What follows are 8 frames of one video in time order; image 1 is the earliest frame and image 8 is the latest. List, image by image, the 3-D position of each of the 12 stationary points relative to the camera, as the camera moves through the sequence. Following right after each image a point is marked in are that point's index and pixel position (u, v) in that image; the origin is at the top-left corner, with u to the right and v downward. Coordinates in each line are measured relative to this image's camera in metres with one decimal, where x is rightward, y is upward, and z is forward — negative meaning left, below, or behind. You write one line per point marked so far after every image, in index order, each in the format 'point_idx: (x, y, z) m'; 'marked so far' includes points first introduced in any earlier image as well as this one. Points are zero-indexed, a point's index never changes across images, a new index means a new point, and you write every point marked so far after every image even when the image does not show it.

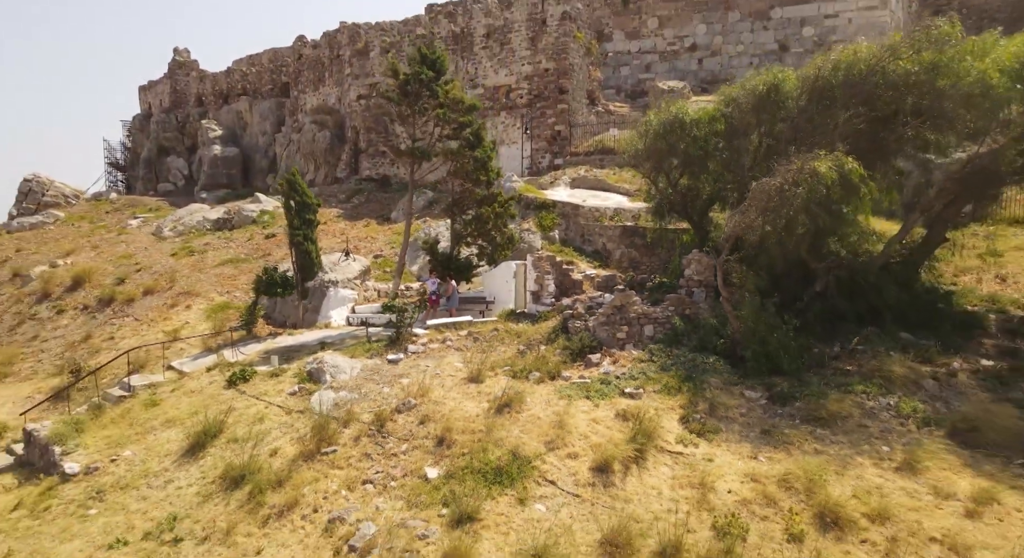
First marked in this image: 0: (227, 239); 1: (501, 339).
0: (-6.3, +0.9, +12.8) m
1: (-0.1, -0.7, +7.2) m
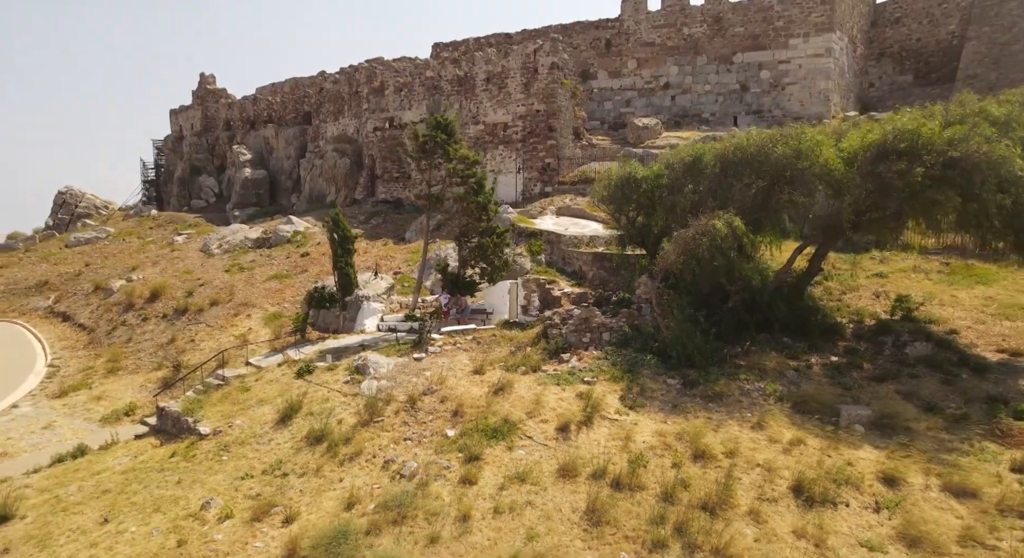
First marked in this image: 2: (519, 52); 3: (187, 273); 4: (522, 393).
0: (-6.4, +0.6, +15.2) m
1: (-0.2, -1.0, +9.6) m
2: (+0.2, +6.4, +16.4) m
3: (-8.2, +0.2, +14.6) m
4: (+0.2, -1.5, +7.8) m
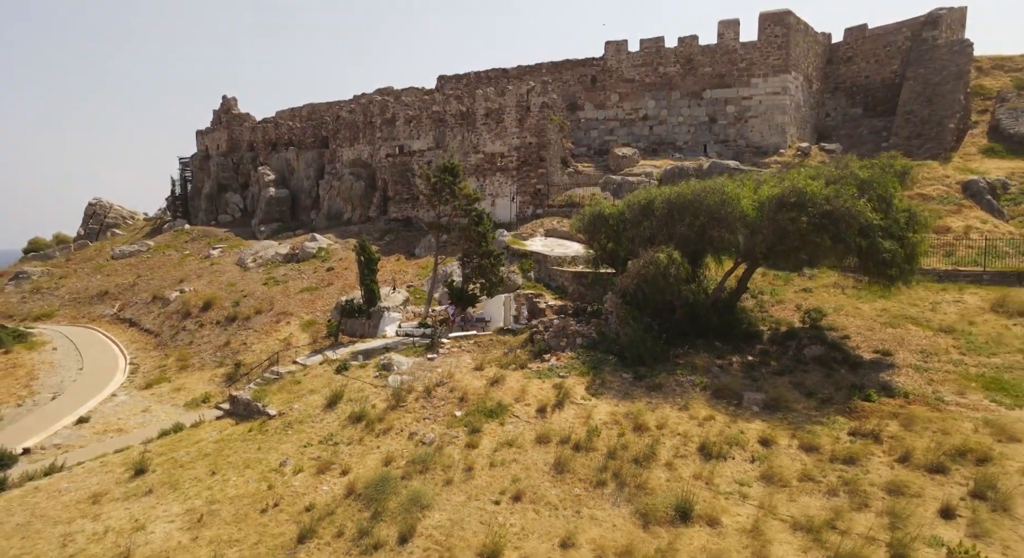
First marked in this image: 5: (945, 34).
0: (-6.6, +0.3, +17.7) m
1: (-0.3, -1.4, +12.1) m
2: (+0.1, +6.1, +18.9) m
3: (-8.3, -0.2, +17.1) m
4: (0.0, -1.9, +10.3) m
5: (+15.1, +8.5, +20.3) m
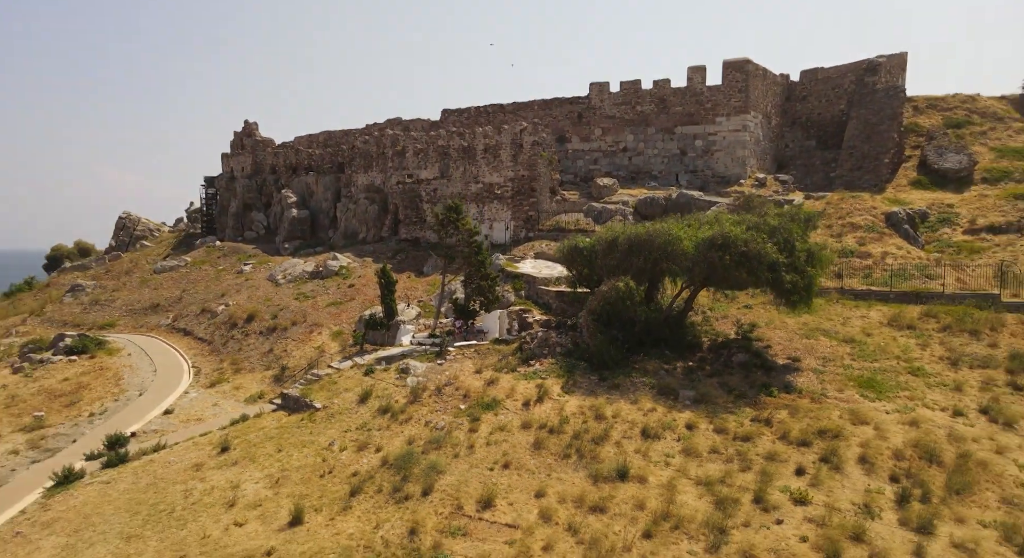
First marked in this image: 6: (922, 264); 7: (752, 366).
0: (-6.7, -0.2, +20.6) m
1: (-0.5, -1.9, +15.0) m
2: (-0.1, +5.6, +21.8) m
3: (-8.5, -0.7, +20.0) m
4: (-0.2, -2.4, +13.2) m
5: (+14.9, +8.0, +23.2) m
6: (+12.1, +0.4, +16.9) m
7: (+5.4, -2.0, +13.0) m
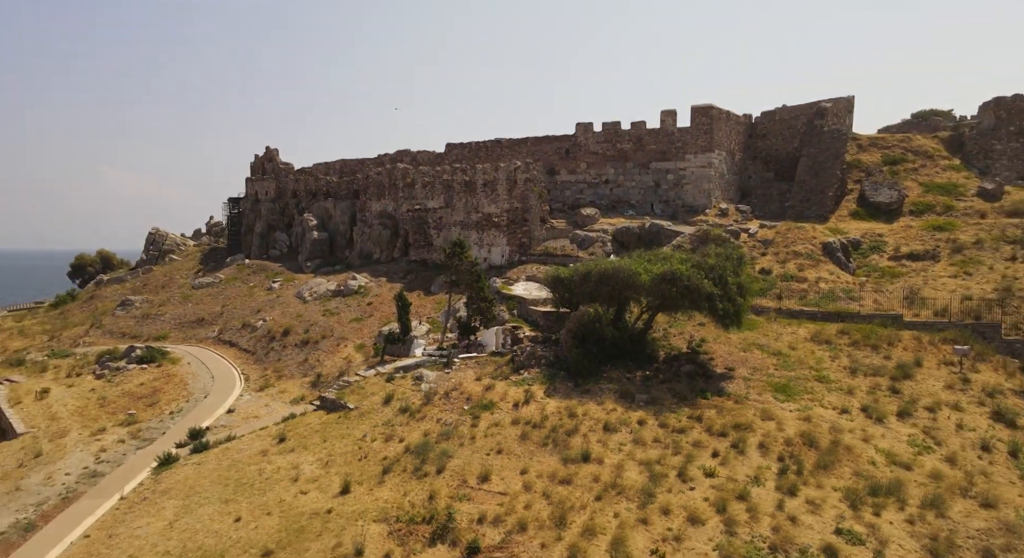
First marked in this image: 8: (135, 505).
0: (-6.9, -1.0, +24.0) m
1: (-0.7, -2.6, +18.4) m
2: (-0.3, +4.8, +25.2) m
3: (-8.7, -1.5, +23.4) m
4: (-0.4, -3.2, +16.6) m
5: (+14.7, +7.3, +26.6) m
6: (+11.9, -0.3, +20.3) m
7: (+5.2, -2.7, +16.4) m
8: (-8.0, -4.8, +12.3) m
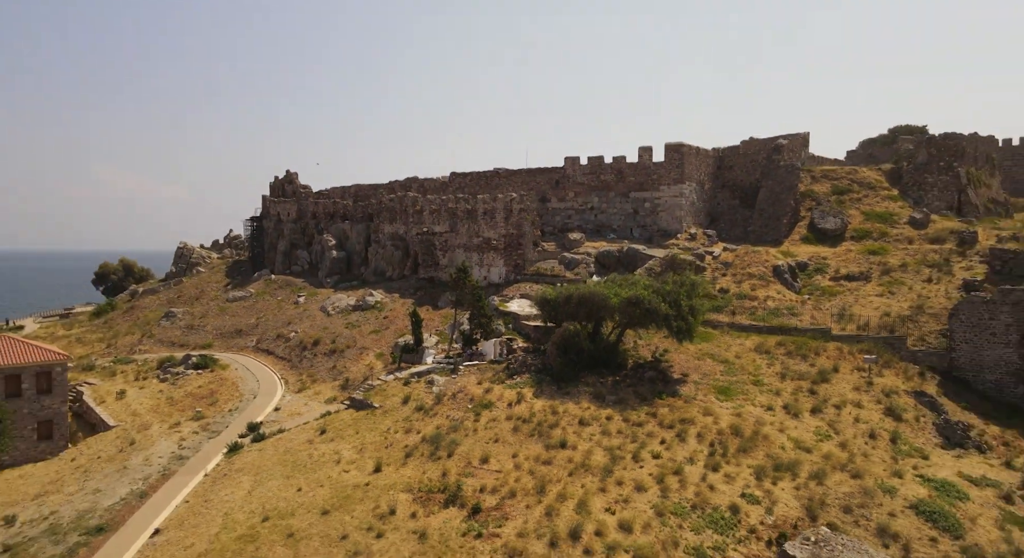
0: (-7.1, -1.8, +27.8) m
1: (-0.9, -3.4, +22.2) m
2: (-0.5, +4.0, +29.0) m
3: (-8.9, -2.3, +27.2) m
4: (-0.5, -3.9, +20.4) m
5: (+14.5, +6.5, +30.4) m
6: (+11.7, -1.1, +24.1) m
7: (+5.0, -3.5, +20.2) m
8: (-8.2, -5.6, +16.1) m
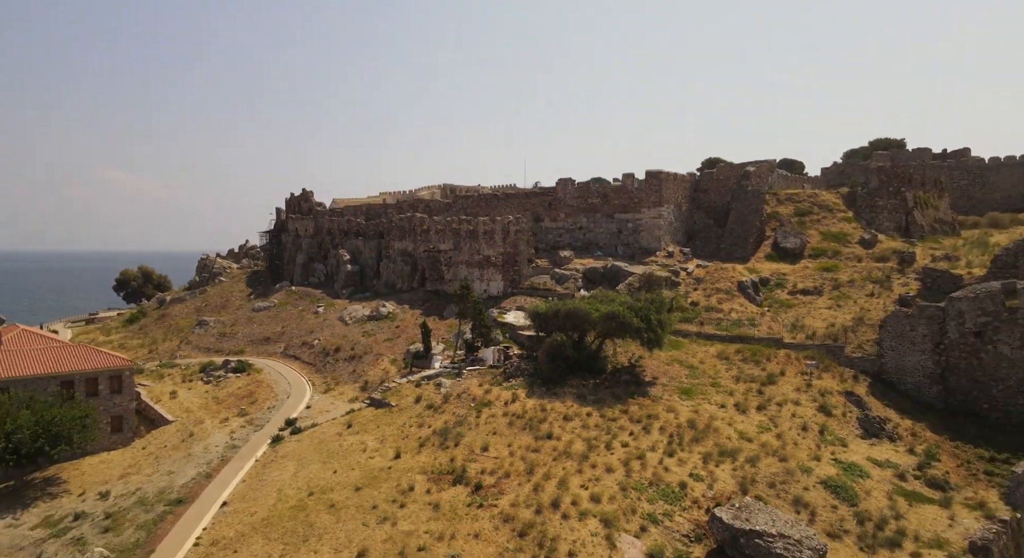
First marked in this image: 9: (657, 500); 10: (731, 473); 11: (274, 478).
0: (-7.3, -2.5, +31.4) m
1: (-1.0, -4.2, +25.8) m
2: (-0.7, +3.3, +32.6) m
3: (-9.0, -3.0, +30.8) m
4: (-0.7, -4.7, +24.0) m
5: (+14.3, +5.7, +34.0) m
6: (+11.5, -1.8, +27.7) m
7: (+4.9, -4.2, +23.8) m
8: (-8.3, -6.3, +19.7) m
9: (+4.2, -6.3, +16.6) m
10: (+6.7, -6.0, +17.7) m
11: (-7.7, -6.5, +18.7) m
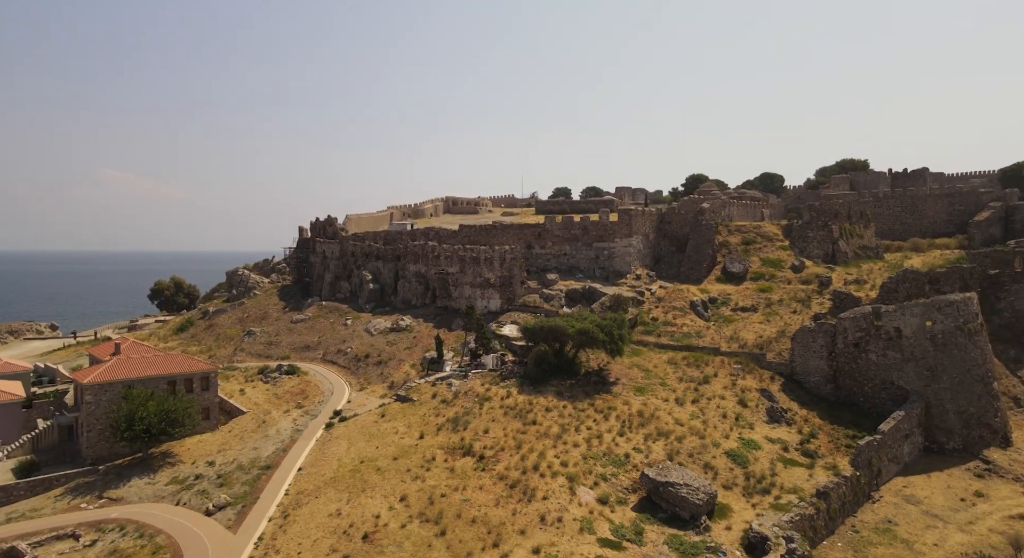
0: (-7.5, -3.8, +38.4) m
1: (-1.3, -5.4, +32.8) m
2: (-0.9, +2.0, +39.6) m
3: (-9.3, -4.3, +37.7) m
4: (-1.0, -5.9, +31.0) m
5: (+14.0, +4.5, +41.0) m
6: (+11.3, -3.0, +34.7) m
7: (+4.6, -5.5, +30.7) m
8: (-8.6, -7.6, +26.6) m
9: (+3.9, -7.6, +23.5) m
10: (+6.4, -7.2, +24.6) m
11: (-8.0, -7.7, +25.7) m
